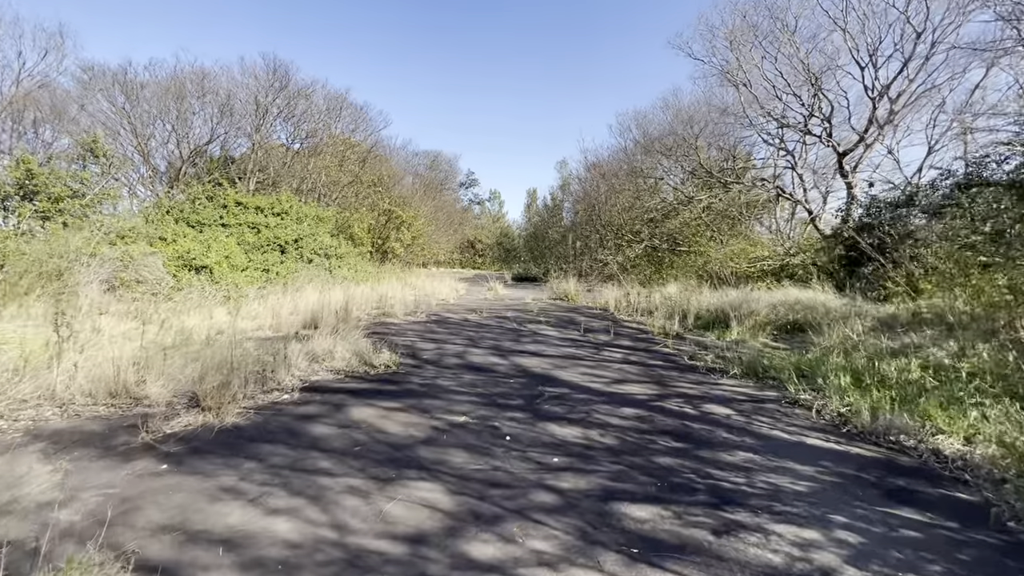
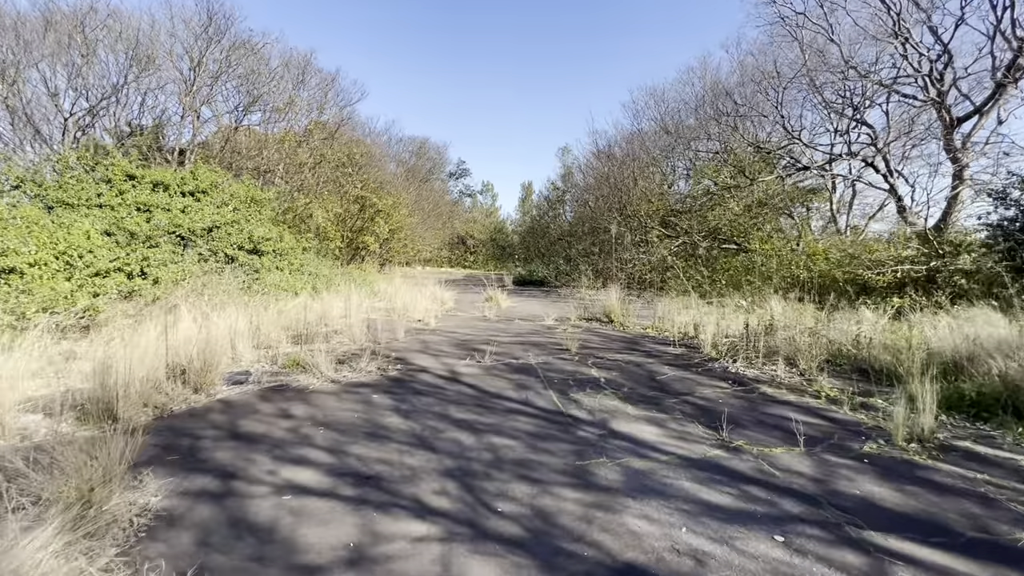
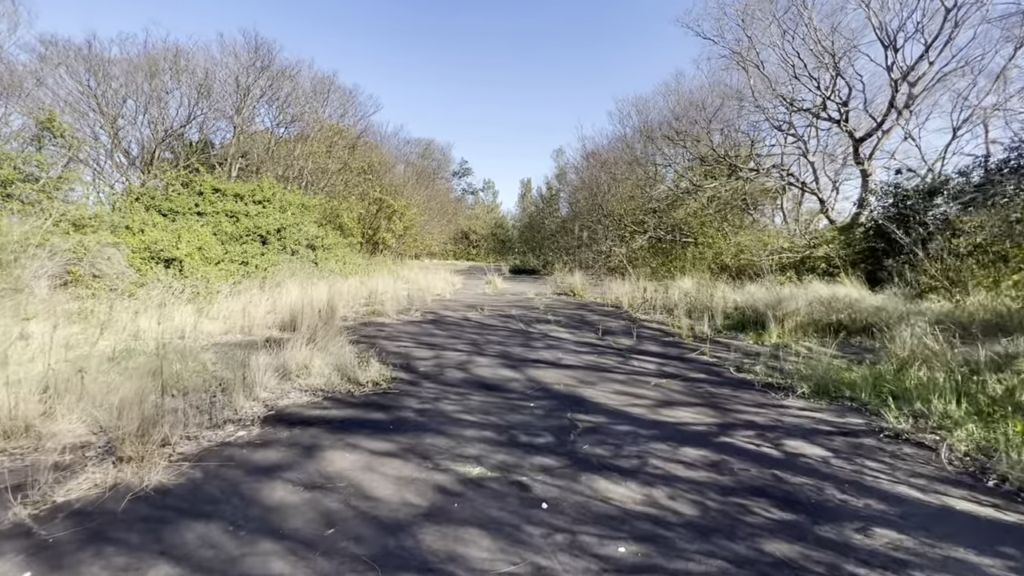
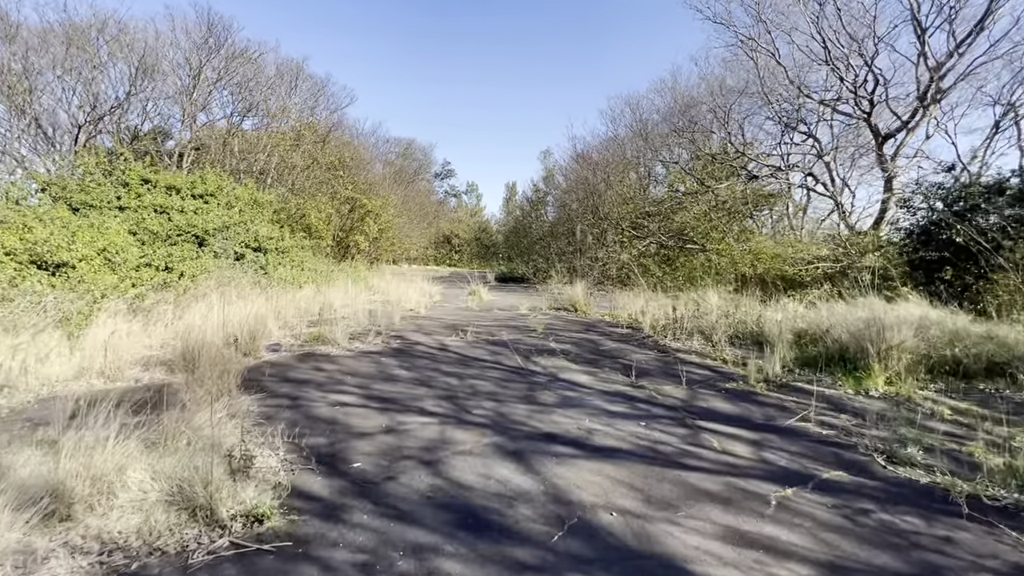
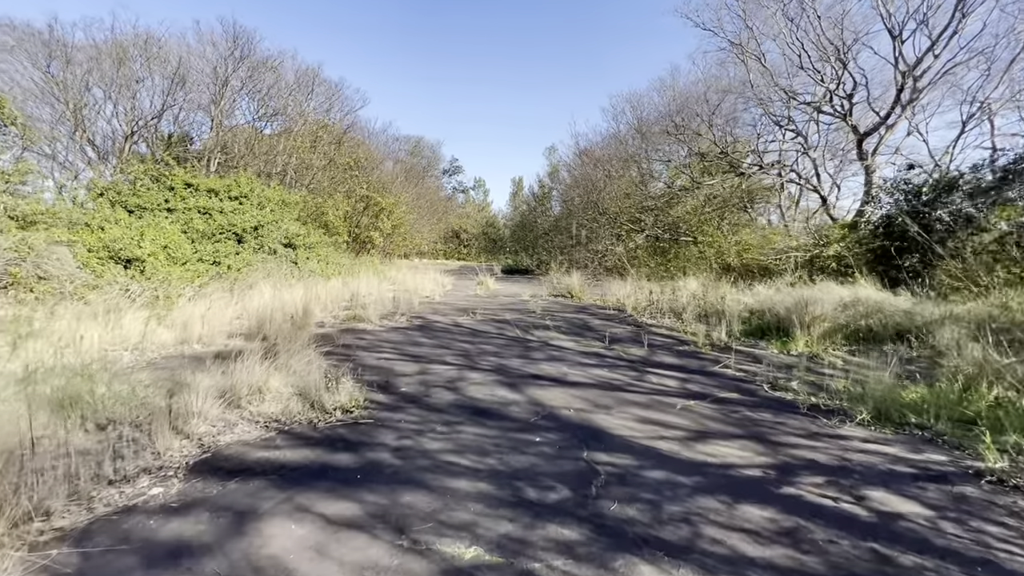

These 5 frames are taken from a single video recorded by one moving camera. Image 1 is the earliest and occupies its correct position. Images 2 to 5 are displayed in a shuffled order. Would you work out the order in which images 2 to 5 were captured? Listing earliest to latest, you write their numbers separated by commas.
3, 5, 4, 2
